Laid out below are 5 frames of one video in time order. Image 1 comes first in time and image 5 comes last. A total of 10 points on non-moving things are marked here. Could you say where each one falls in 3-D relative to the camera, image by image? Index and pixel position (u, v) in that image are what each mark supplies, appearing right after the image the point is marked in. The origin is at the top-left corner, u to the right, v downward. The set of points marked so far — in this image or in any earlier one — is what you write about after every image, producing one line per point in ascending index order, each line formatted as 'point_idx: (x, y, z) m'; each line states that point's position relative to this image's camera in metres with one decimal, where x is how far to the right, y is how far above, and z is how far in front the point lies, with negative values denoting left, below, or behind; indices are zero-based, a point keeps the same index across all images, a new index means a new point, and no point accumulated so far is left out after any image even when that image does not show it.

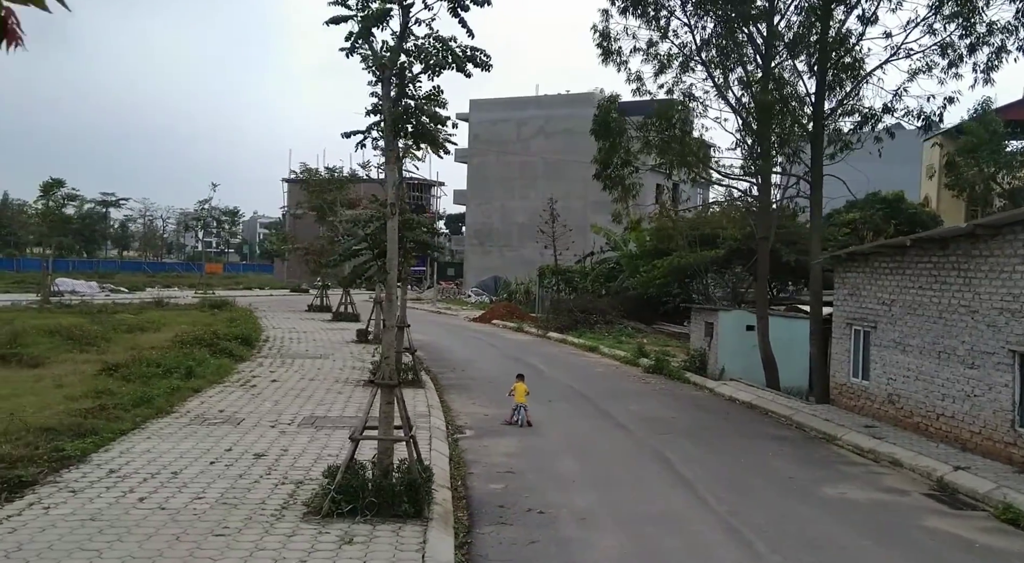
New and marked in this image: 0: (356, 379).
0: (-2.6, -1.6, +14.0) m
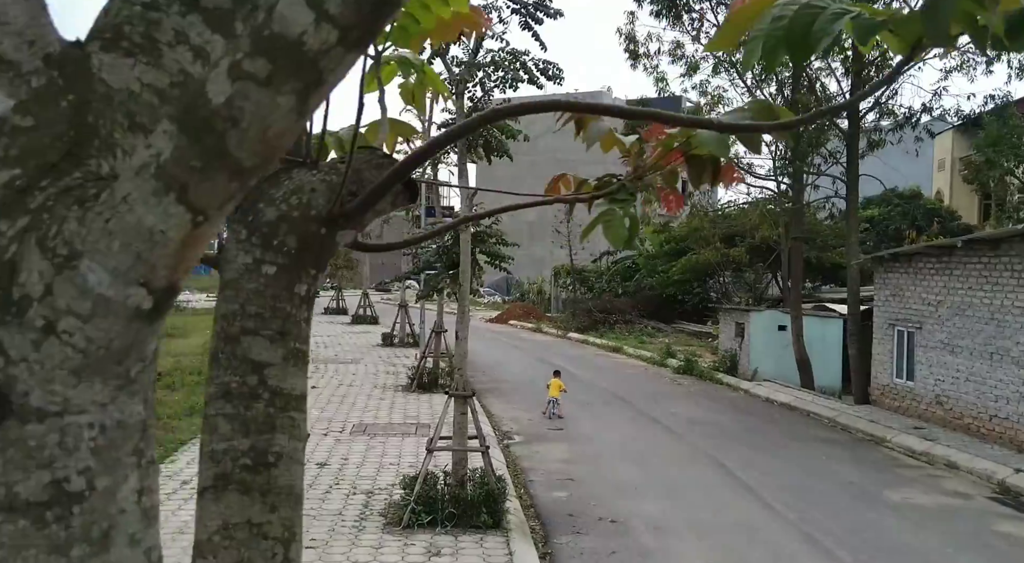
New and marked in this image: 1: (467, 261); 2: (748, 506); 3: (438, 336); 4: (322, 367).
0: (-2.0, -1.7, +14.1) m
1: (-0.4, +0.2, +6.7) m
2: (+2.1, -2.0, +7.3) m
3: (-1.2, -0.9, +13.6) m
4: (-3.7, -1.7, +16.2) m
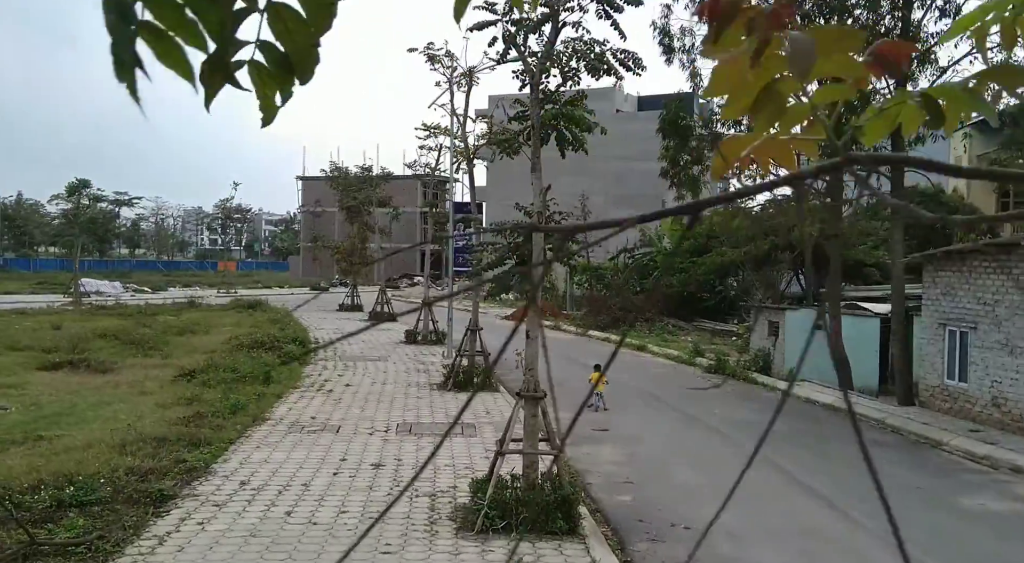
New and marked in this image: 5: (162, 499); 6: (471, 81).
0: (-1.4, -1.7, +13.9) m
1: (+0.2, +0.2, +6.5) m
2: (+2.6, -2.0, +7.1) m
3: (-0.6, -0.8, +13.5) m
4: (-3.1, -1.6, +16.0) m
5: (-2.9, -1.8, +6.8) m
6: (-0.7, +3.4, +13.9) m
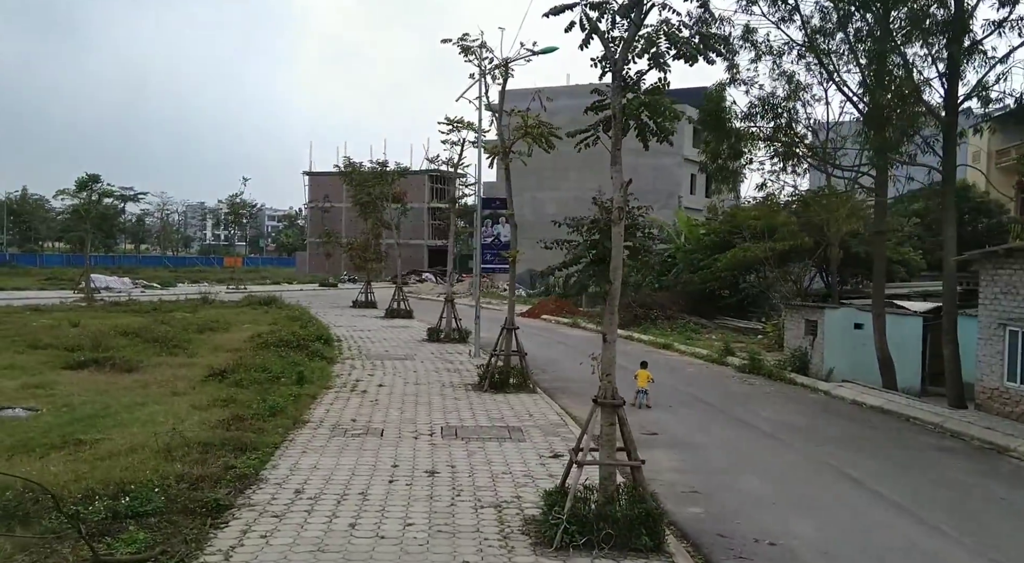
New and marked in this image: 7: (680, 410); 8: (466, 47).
0: (-0.8, -1.6, +13.6) m
1: (+0.8, +0.2, +6.2) m
2: (+3.2, -2.0, +6.8) m
3: (0.0, -0.8, +13.1) m
4: (-2.5, -1.5, +15.7) m
5: (-2.3, -1.8, +6.5) m
6: (-0.1, +3.4, +13.5) m
7: (+2.4, -1.9, +12.1) m
8: (-0.8, +3.9, +13.8) m
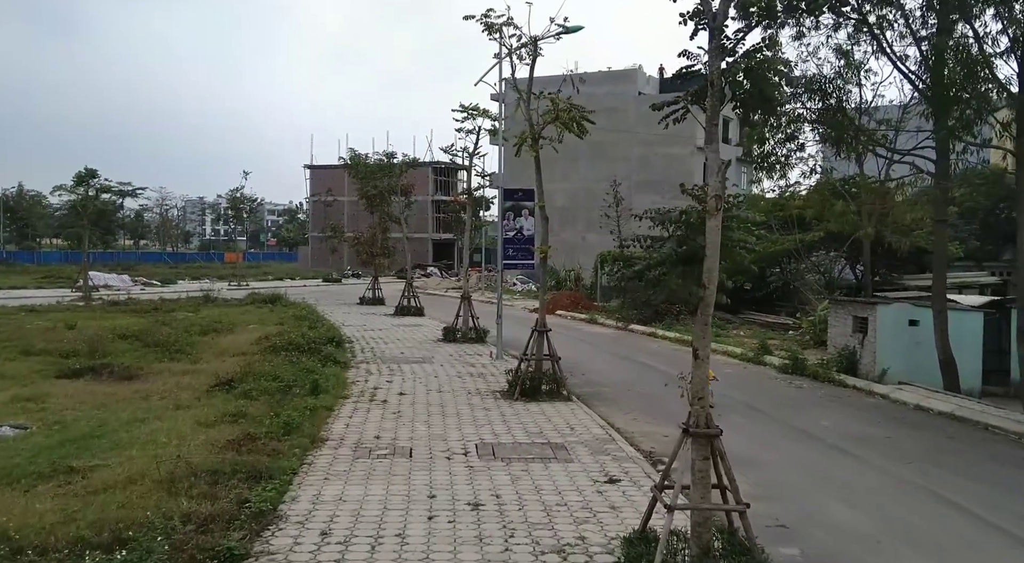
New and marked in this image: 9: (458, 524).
0: (-0.4, -1.6, +12.6) m
1: (+1.3, +0.2, +5.1) m
2: (+3.7, -2.0, +5.8) m
3: (+0.4, -0.8, +12.1) m
4: (-2.1, -1.5, +14.6) m
5: (-1.8, -1.8, +5.4) m
6: (+0.3, +3.4, +12.4) m
7: (+2.9, -1.8, +11.1) m
8: (-0.3, +3.9, +12.7) m
9: (-0.4, -1.9, +6.4) m
